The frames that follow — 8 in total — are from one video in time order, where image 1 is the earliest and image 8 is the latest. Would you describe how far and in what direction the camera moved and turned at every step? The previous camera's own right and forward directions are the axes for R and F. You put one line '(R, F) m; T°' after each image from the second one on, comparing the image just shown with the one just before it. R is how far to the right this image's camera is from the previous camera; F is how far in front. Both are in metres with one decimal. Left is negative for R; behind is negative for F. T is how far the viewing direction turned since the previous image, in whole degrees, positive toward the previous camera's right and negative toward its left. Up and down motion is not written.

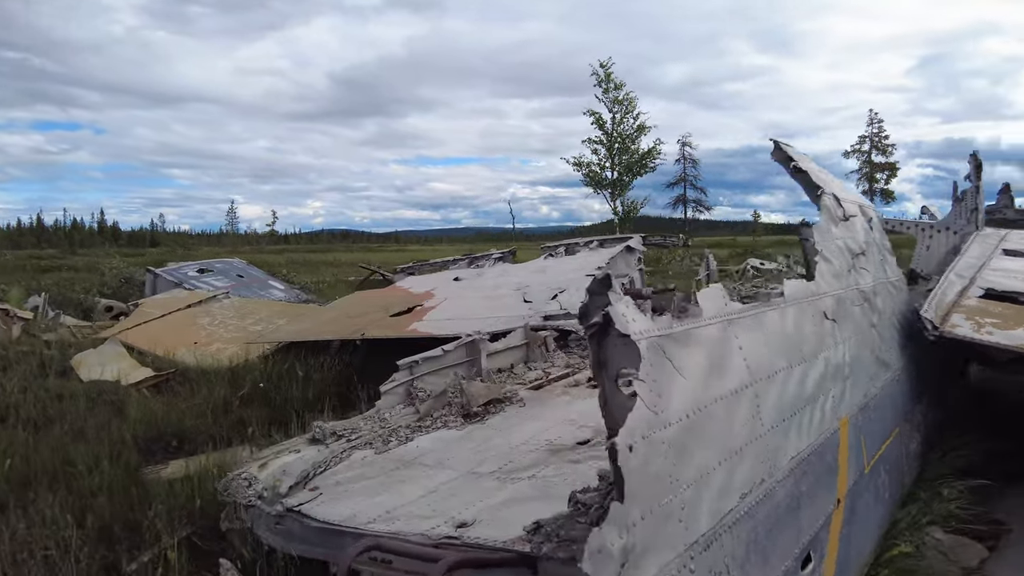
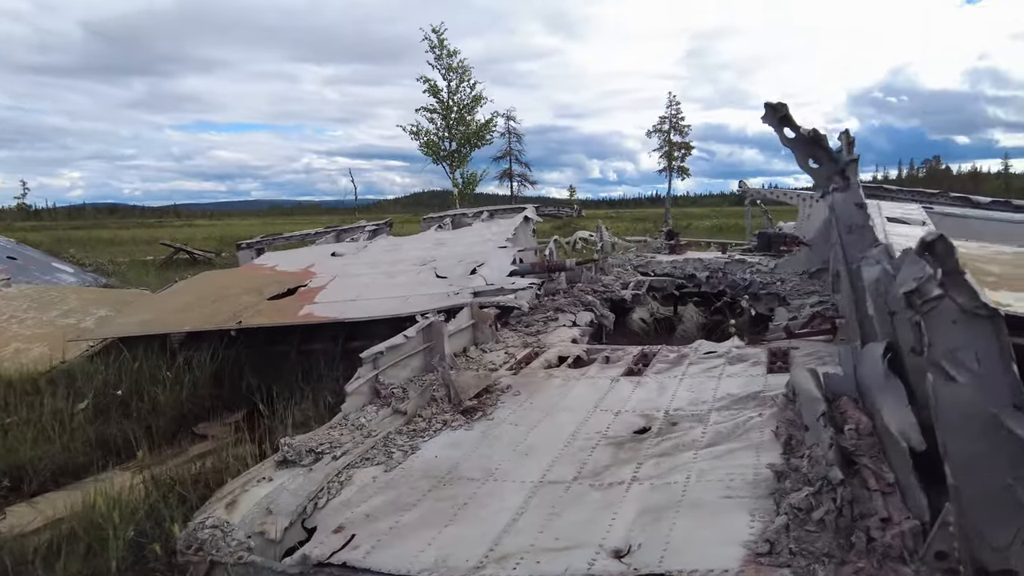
(-1.1, +0.7) m; +18°
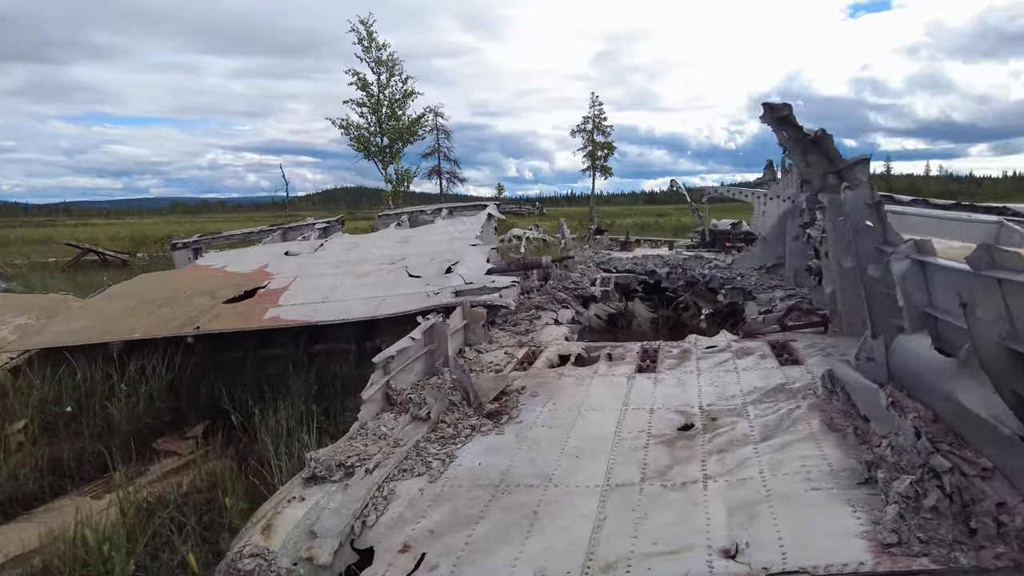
(-0.6, +0.1) m; +7°
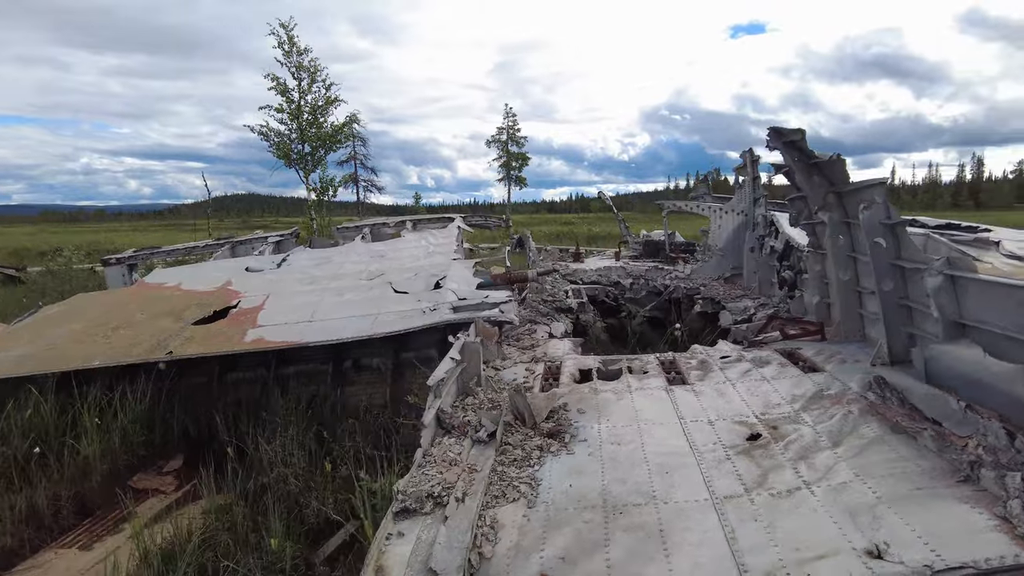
(-0.8, +0.1) m; +9°
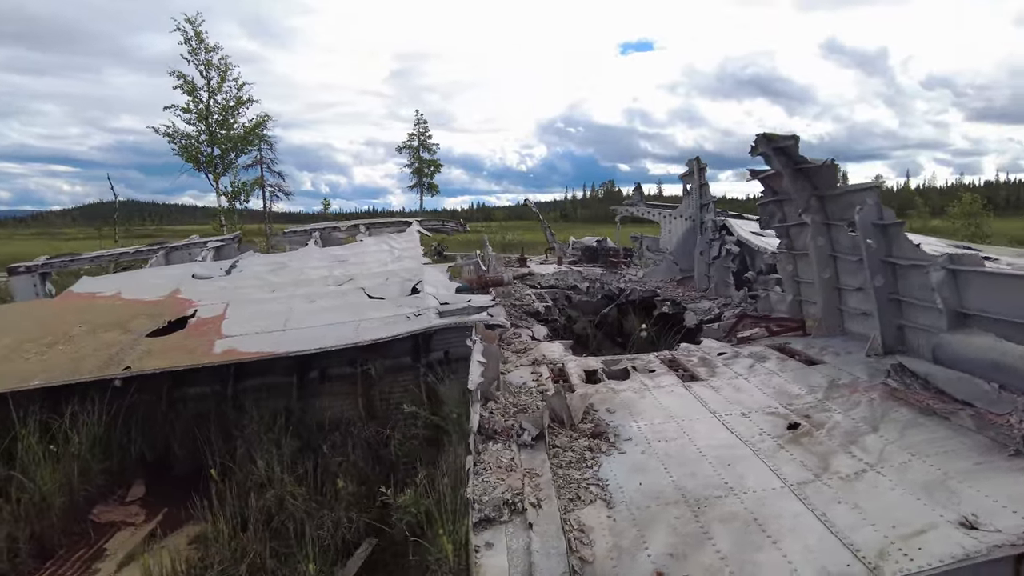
(-0.7, +0.1) m; +9°
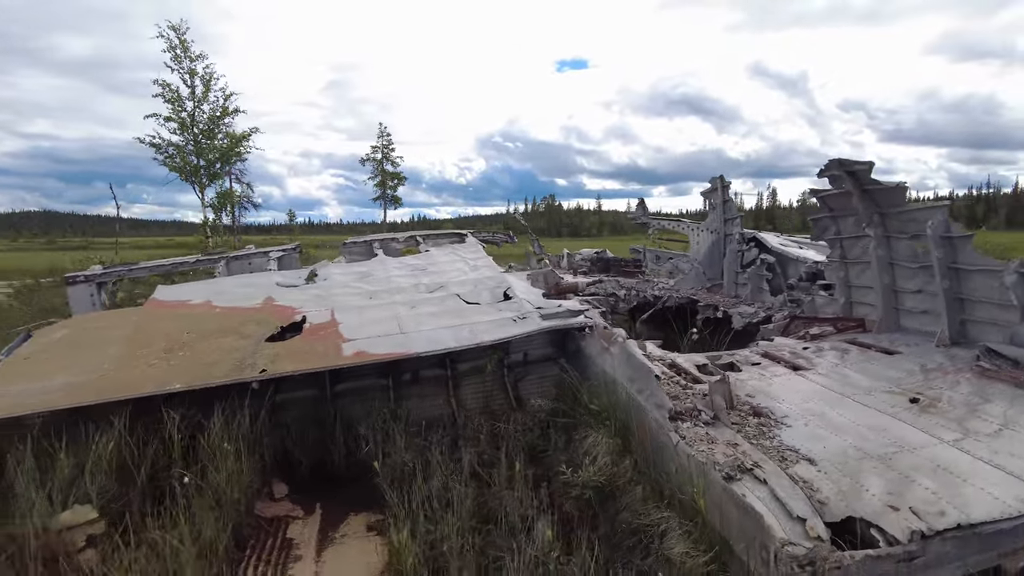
(-1.4, -0.4) m; +6°
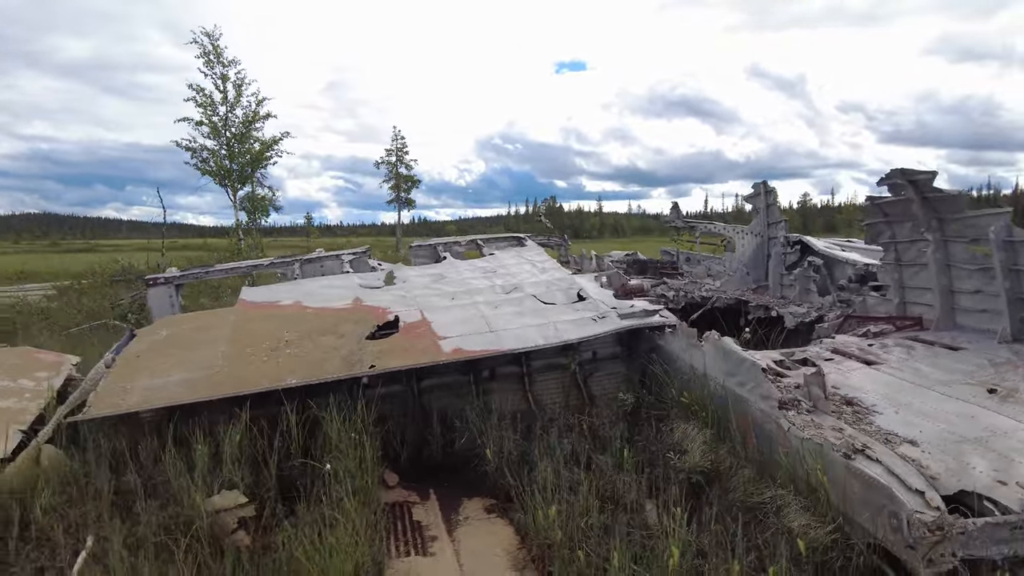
(-0.8, -0.4) m; 0°
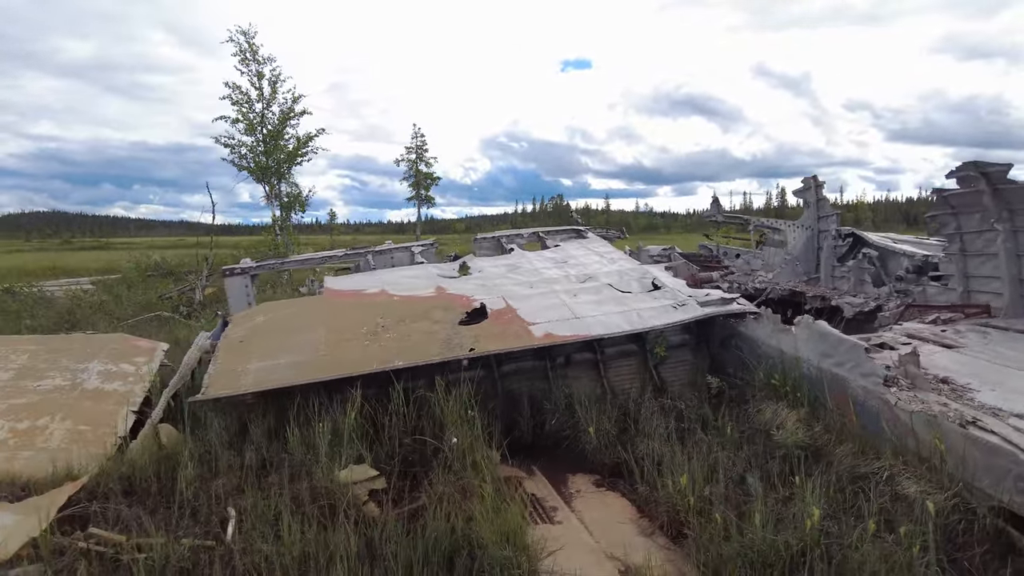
(-0.8, -0.2) m; 0°
